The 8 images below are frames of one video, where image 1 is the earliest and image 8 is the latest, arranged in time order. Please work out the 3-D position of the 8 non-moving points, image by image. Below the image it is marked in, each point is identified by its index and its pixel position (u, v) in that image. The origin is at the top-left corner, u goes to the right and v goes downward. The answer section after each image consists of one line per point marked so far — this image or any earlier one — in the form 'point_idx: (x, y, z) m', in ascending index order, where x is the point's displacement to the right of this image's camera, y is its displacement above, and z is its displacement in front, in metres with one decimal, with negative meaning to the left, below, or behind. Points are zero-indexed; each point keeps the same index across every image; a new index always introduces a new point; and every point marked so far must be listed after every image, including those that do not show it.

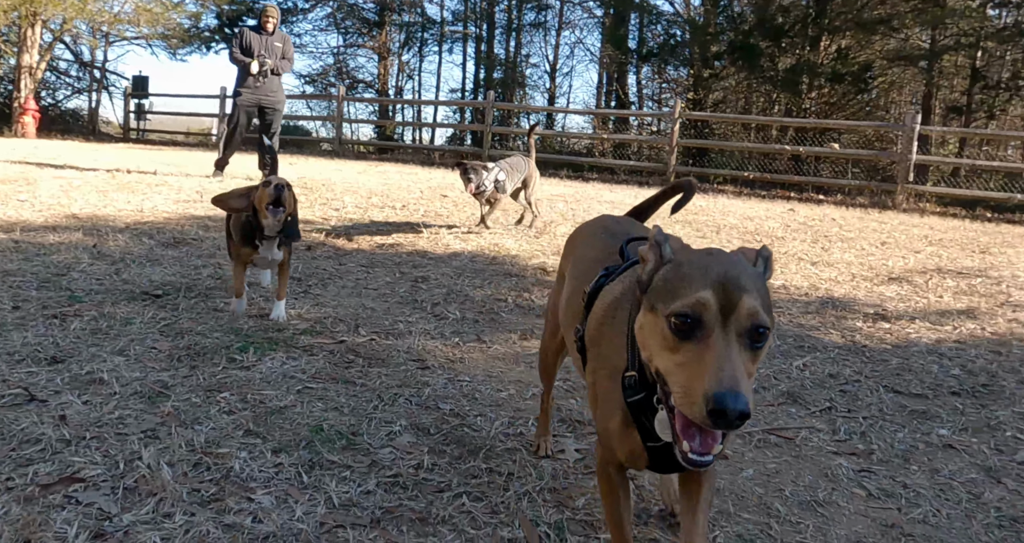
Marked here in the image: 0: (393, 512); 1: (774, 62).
0: (-0.4, -0.8, +2.5) m
1: (+5.8, +4.8, +18.1) m
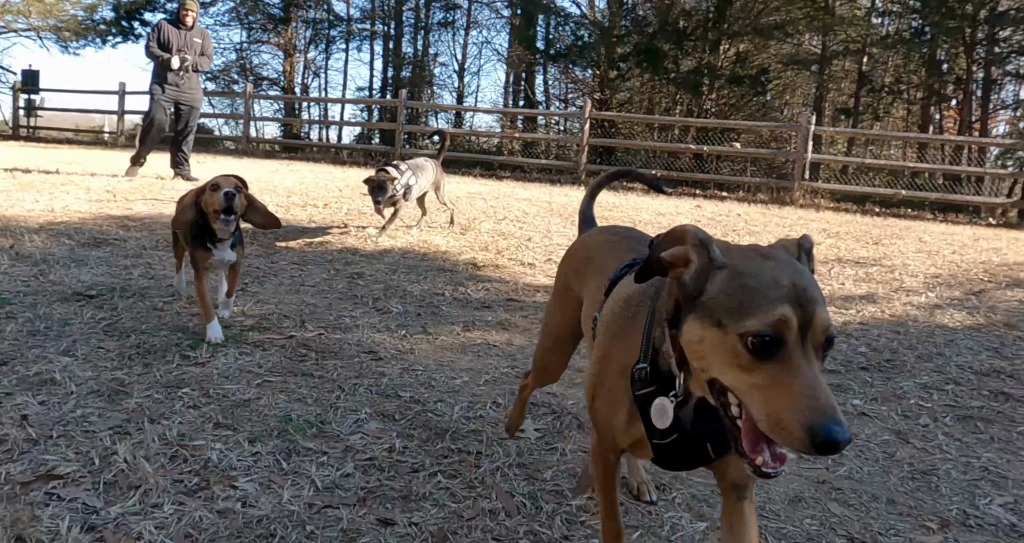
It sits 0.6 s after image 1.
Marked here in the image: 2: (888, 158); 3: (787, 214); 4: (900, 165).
0: (-0.5, -0.7, +2.6) m
1: (+3.8, +4.9, +18.8) m
2: (+7.8, +2.4, +16.8) m
3: (+4.7, +1.0, +13.8) m
4: (+7.1, +2.0, +14.8) m
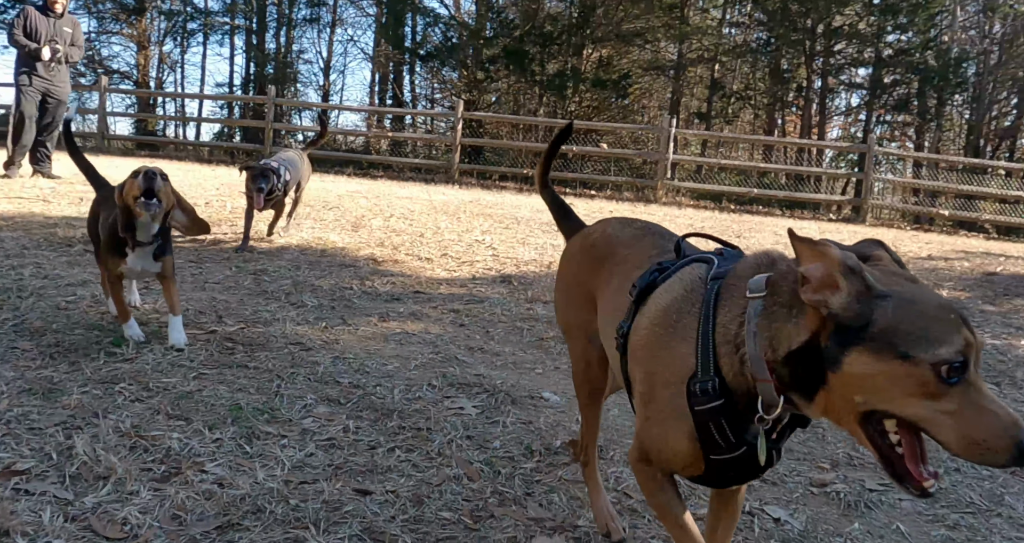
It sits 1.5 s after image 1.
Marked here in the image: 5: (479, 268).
0: (-0.6, -0.7, +2.8) m
1: (+0.7, +5.0, +19.4) m
2: (+5.0, +2.6, +18.1) m
3: (+2.5, +1.1, +14.7) m
4: (+4.7, +2.2, +16.1) m
5: (-0.3, 0.0, +7.2) m
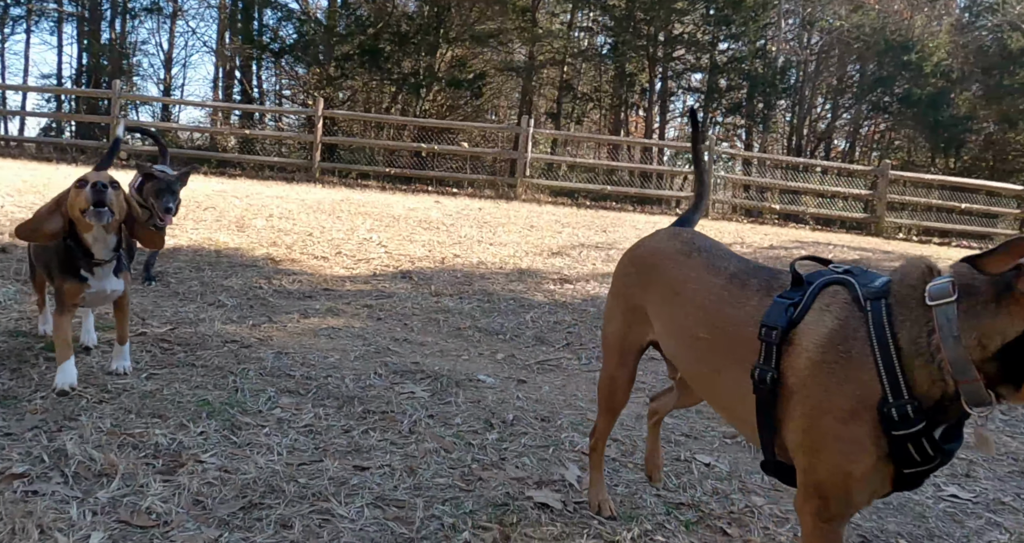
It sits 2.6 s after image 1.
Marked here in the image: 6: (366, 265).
0: (-0.7, -0.7, +3.0) m
1: (-2.8, +5.1, +19.6) m
2: (+1.8, +2.8, +19.1) m
3: (0.0, +1.2, +15.3) m
4: (+1.9, +2.3, +17.1) m
5: (-1.3, +0.1, +7.4) m
6: (-1.3, +0.1, +7.3) m
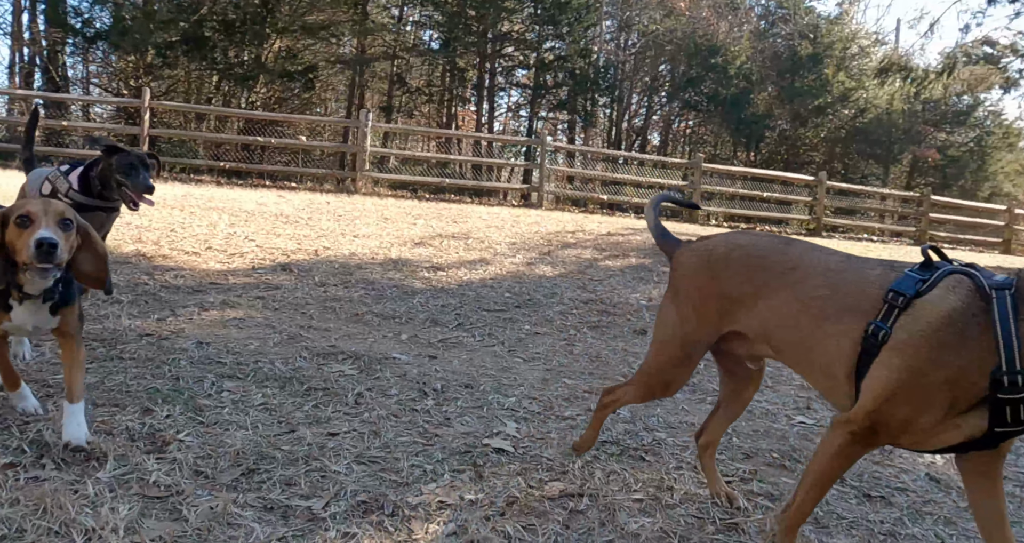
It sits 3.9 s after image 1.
0: (-0.9, -0.6, +3.3) m
1: (-6.7, +5.2, +18.9) m
2: (-2.1, +3.0, +19.5) m
3: (-2.9, +1.4, +15.4) m
4: (-1.5, +2.6, +17.6) m
5: (-2.4, +0.1, +7.4) m
6: (-2.5, +0.1, +7.3) m
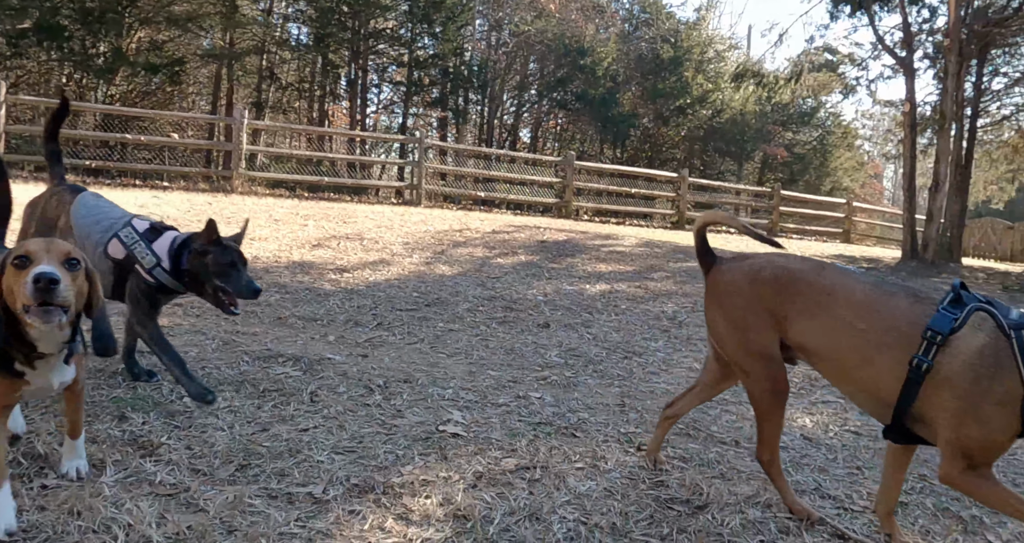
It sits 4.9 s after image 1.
0: (-1.2, -0.7, +3.6) m
1: (-9.5, +5.1, +18.0) m
2: (-5.0, +3.0, +19.4) m
3: (-5.1, +1.3, +15.2) m
4: (-4.1, +2.6, +17.6) m
5: (-3.3, +0.1, +7.4) m
6: (-3.4, 0.0, +7.3) m
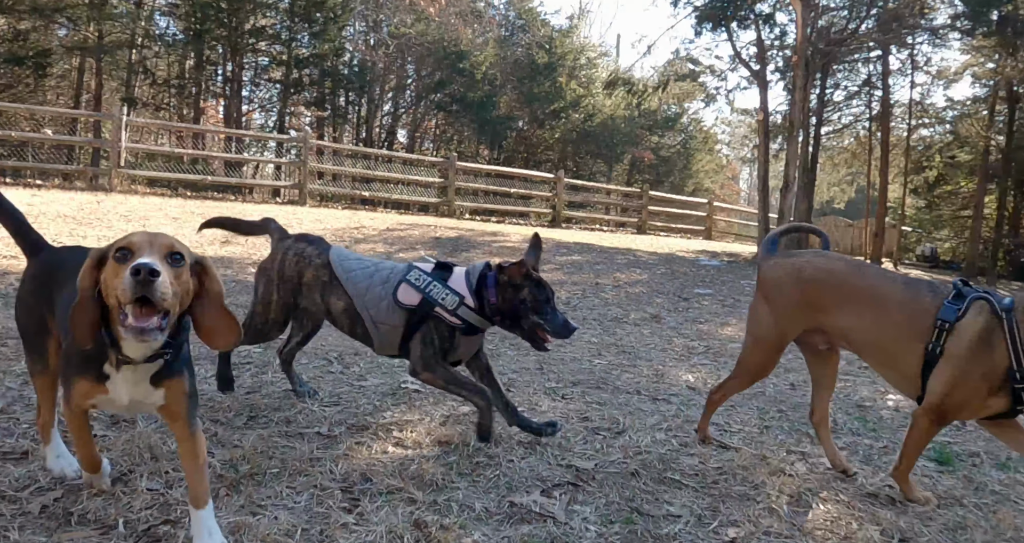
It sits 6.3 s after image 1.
0: (-1.4, -0.6, +4.2) m
1: (-12.0, +5.0, +17.1) m
2: (-7.8, +3.0, +19.2) m
3: (-7.2, +1.3, +15.0) m
4: (-6.6, +2.6, +17.5) m
5: (-4.2, +0.1, +7.6) m
6: (-4.2, +0.1, +7.5) m
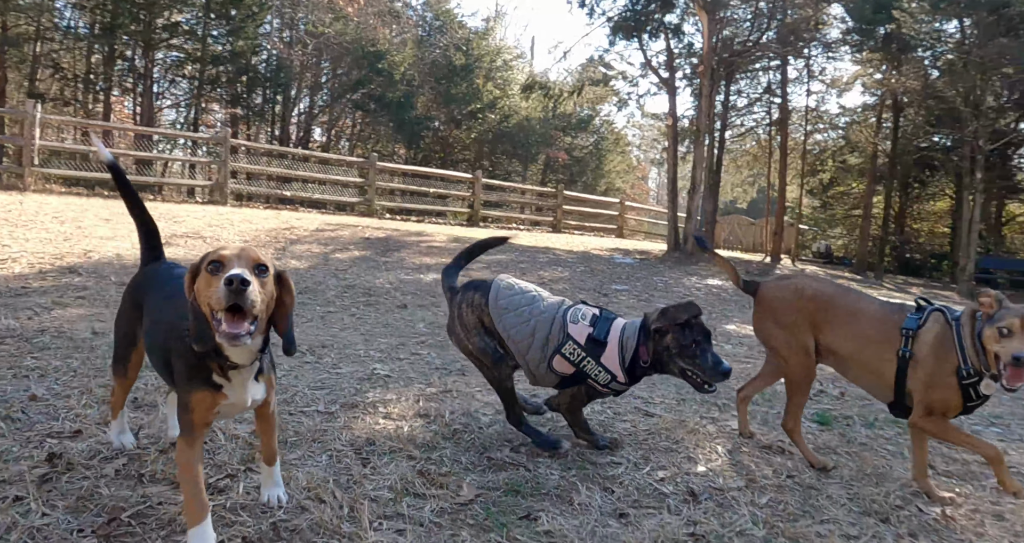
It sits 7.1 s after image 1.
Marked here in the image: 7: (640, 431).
0: (-1.7, -0.6, +4.7) m
1: (-13.6, +5.0, +16.4) m
2: (-9.6, +3.0, +18.9) m
3: (-8.6, +1.3, +14.9) m
4: (-8.3, +2.6, +17.4) m
5: (-4.8, +0.1, +7.8) m
6: (-4.8, +0.1, +7.7) m
7: (+0.7, -0.9, +4.3) m
